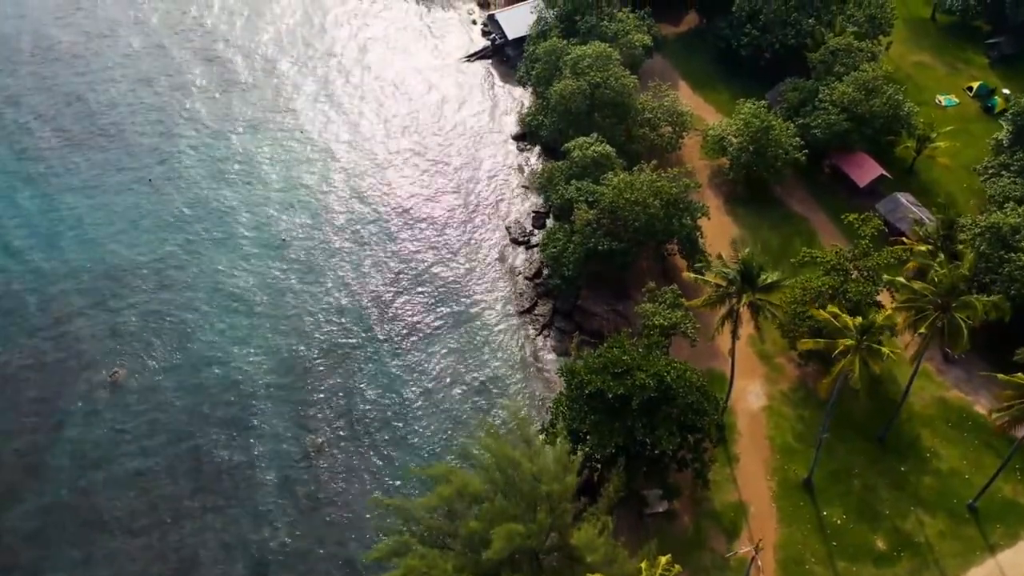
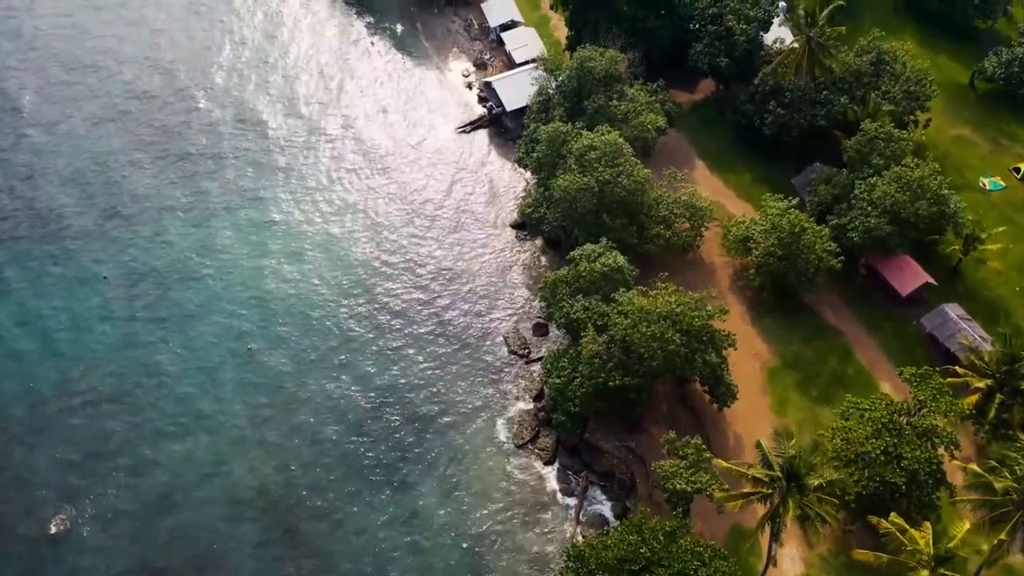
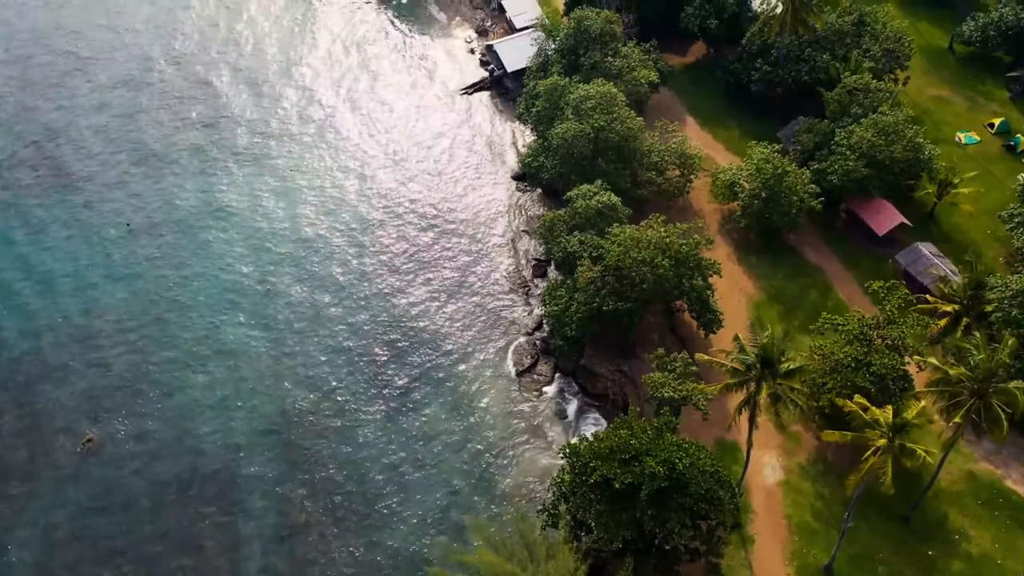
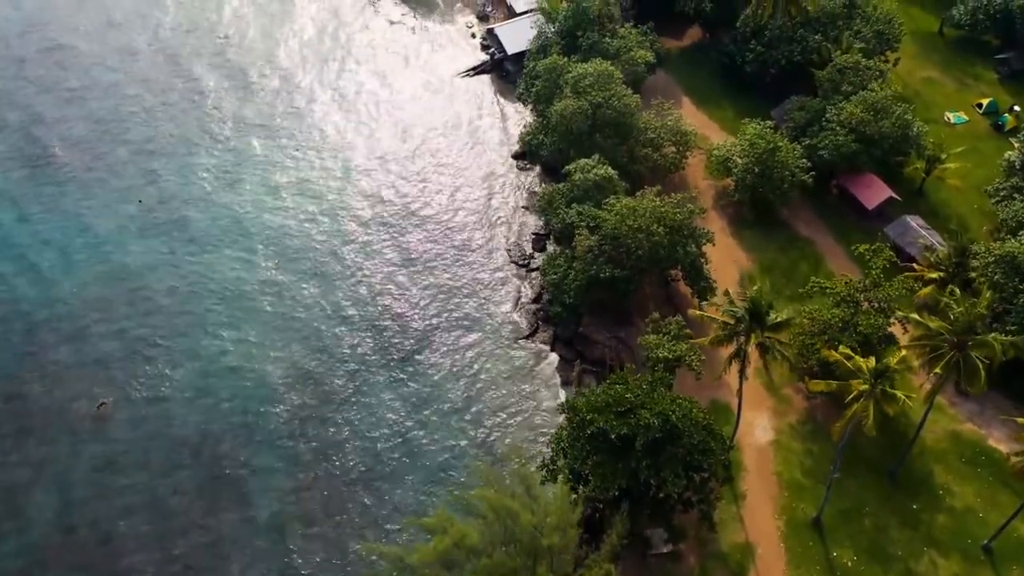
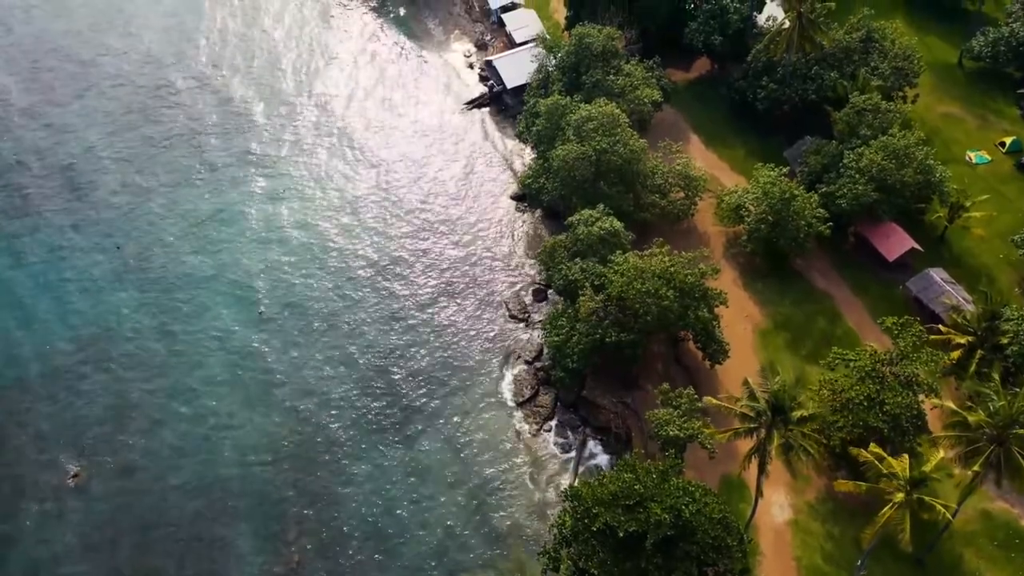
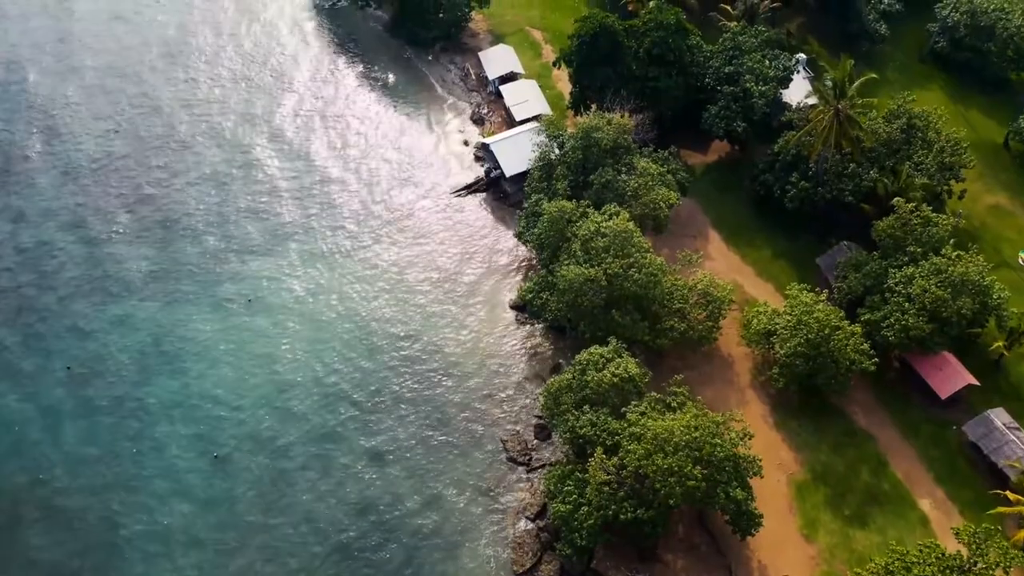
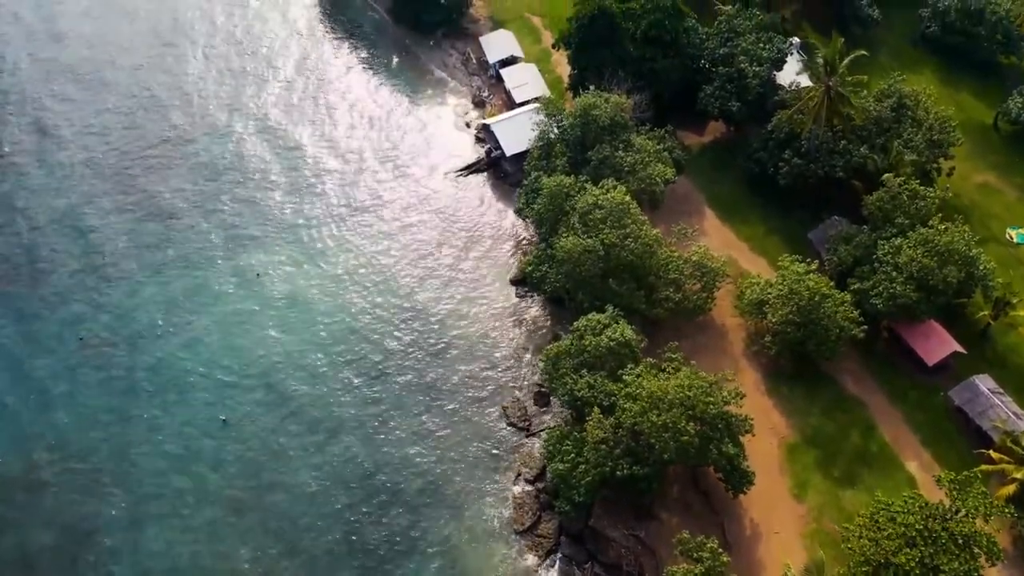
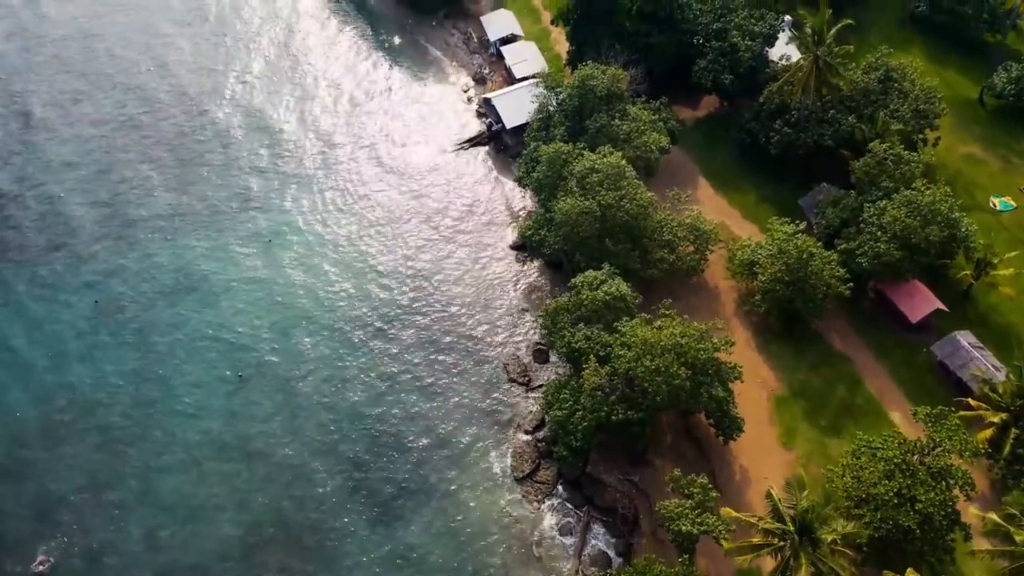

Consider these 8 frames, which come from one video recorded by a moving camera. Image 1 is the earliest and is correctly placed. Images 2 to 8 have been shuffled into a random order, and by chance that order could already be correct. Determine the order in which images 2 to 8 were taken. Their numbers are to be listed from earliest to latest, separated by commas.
4, 3, 5, 2, 8, 7, 6
